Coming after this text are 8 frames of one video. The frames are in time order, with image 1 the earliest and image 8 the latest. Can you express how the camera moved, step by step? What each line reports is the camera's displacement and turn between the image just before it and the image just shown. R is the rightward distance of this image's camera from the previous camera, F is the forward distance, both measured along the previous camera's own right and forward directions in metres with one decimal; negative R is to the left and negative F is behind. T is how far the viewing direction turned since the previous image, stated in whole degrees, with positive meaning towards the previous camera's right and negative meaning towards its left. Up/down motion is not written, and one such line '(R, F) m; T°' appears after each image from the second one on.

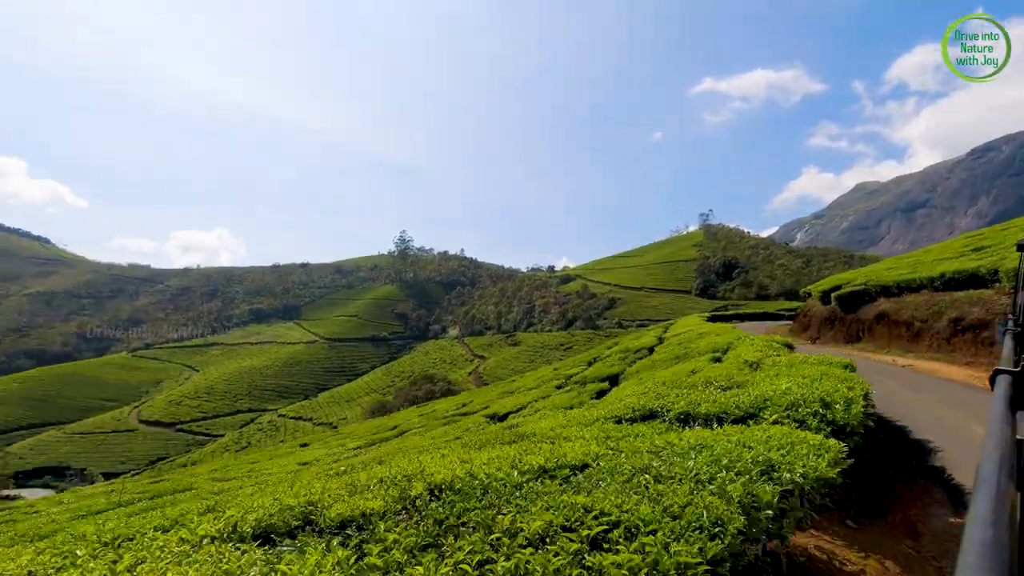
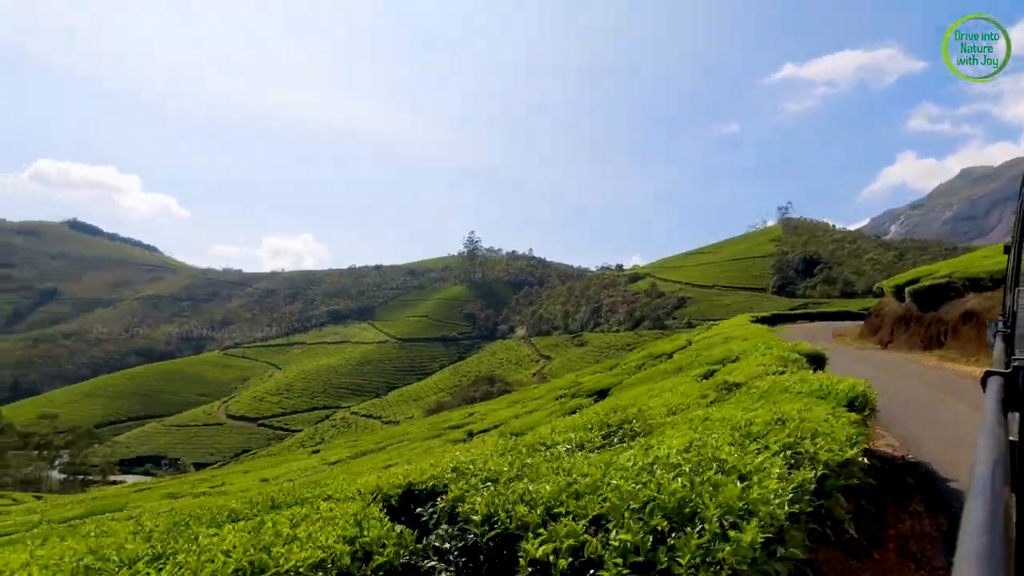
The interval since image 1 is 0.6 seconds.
(+0.9, +0.9) m; -7°
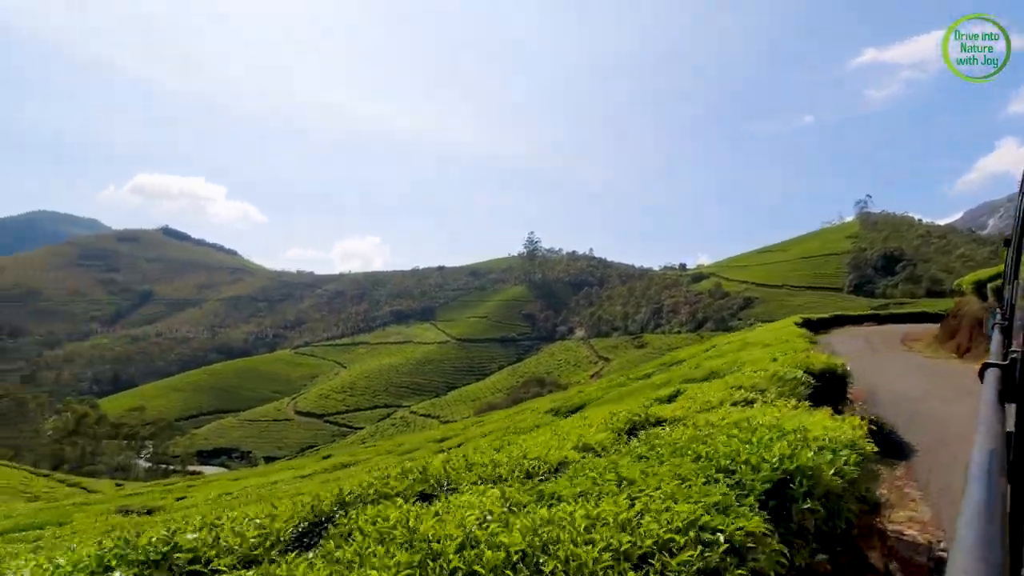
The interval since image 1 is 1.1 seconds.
(+0.8, +0.7) m; -6°
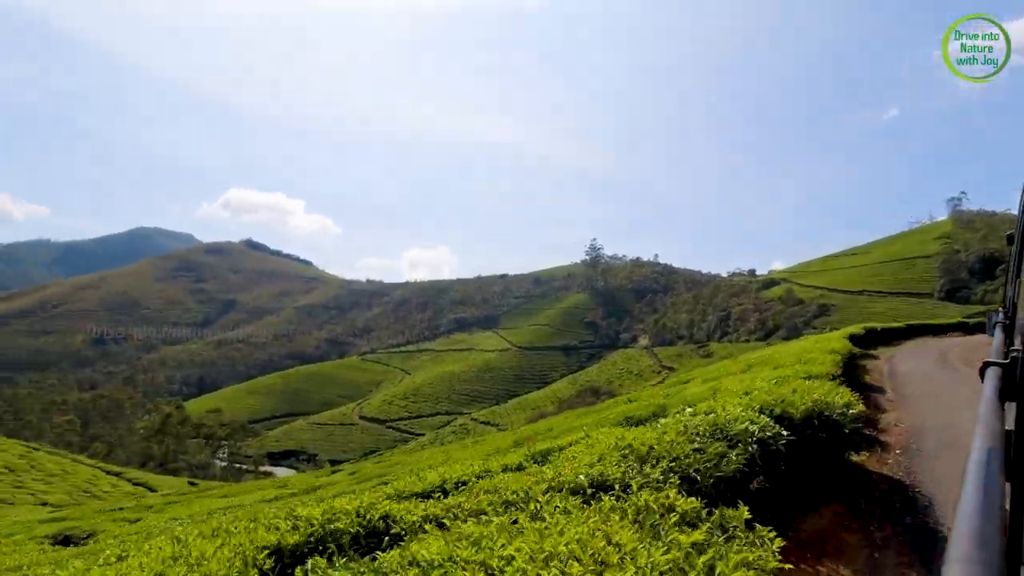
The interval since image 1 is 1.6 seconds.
(+0.9, +0.7) m; -7°
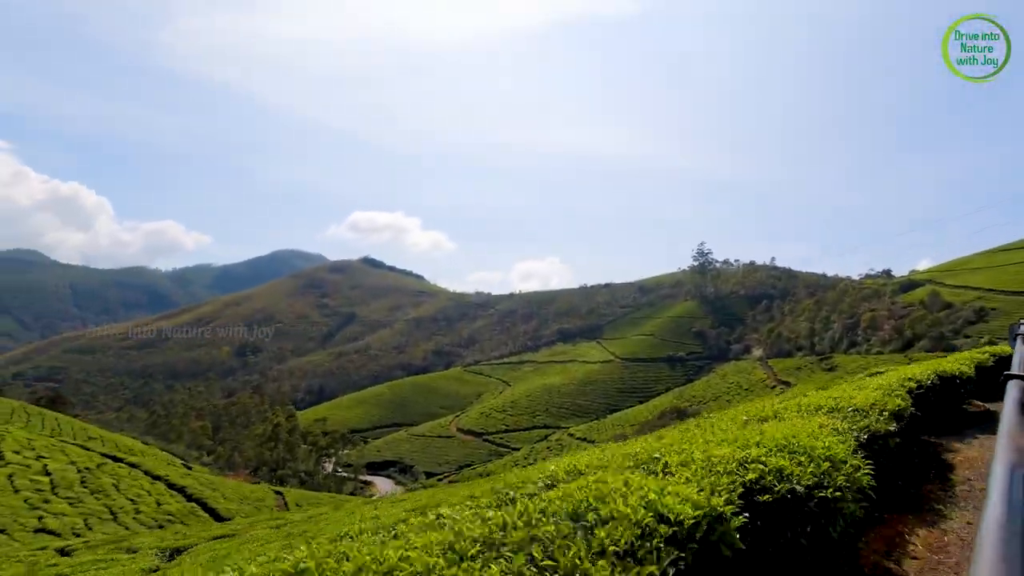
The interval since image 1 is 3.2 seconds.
(+2.4, +2.7) m; -11°
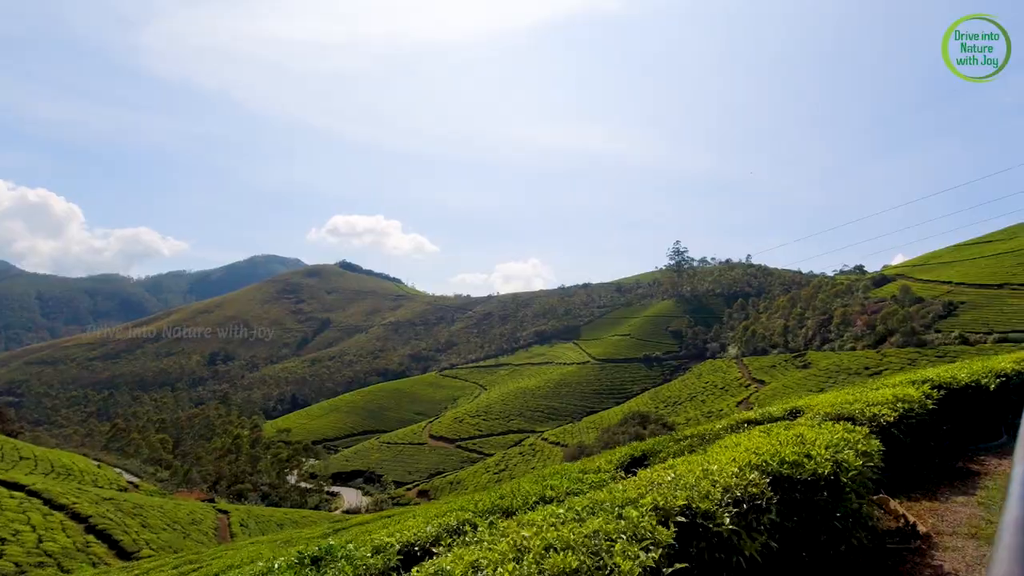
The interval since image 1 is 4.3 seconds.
(+1.8, +2.0) m; +2°
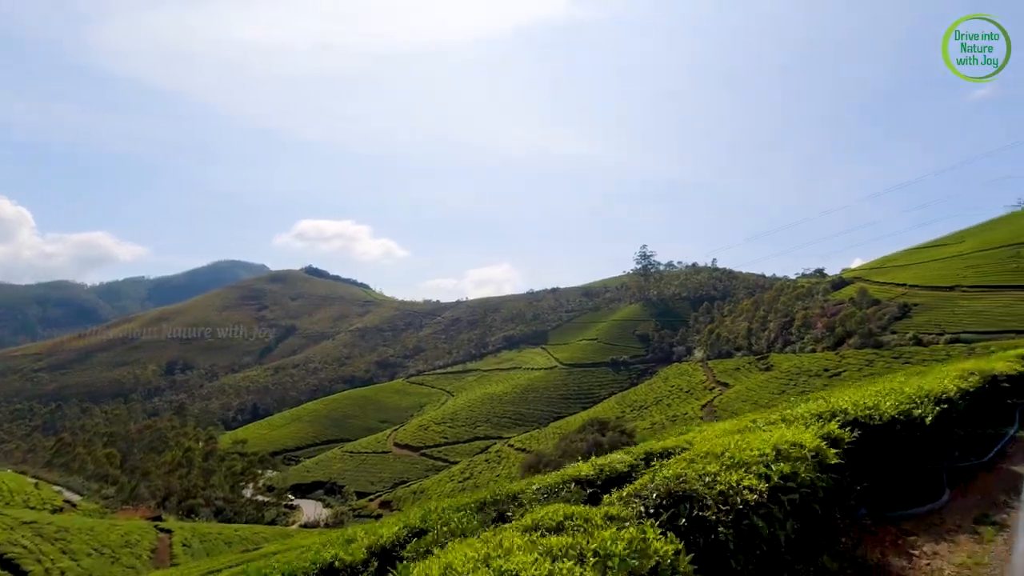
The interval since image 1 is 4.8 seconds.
(+0.8, +1.0) m; +3°
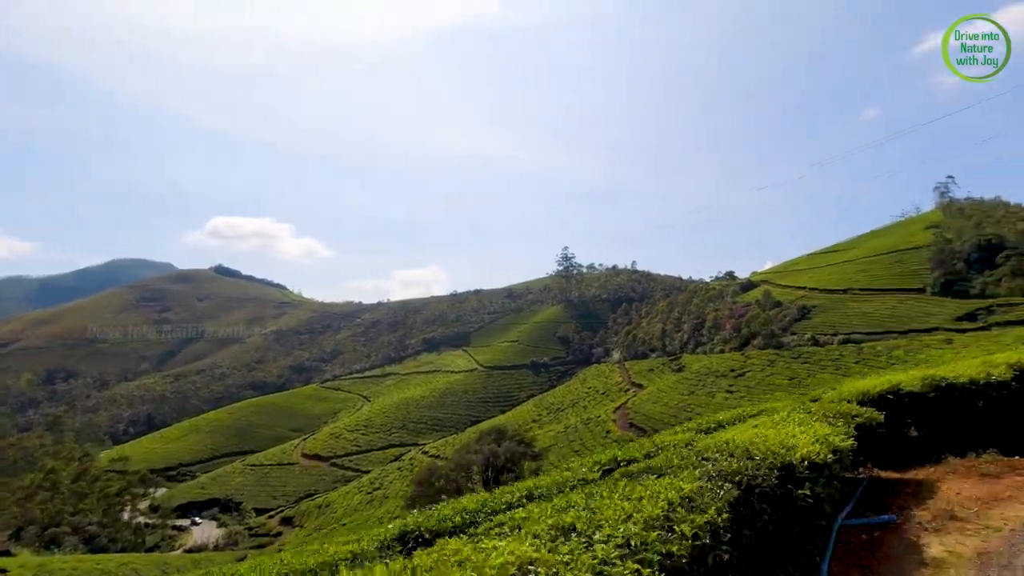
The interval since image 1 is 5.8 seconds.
(+1.6, +2.0) m; +7°
